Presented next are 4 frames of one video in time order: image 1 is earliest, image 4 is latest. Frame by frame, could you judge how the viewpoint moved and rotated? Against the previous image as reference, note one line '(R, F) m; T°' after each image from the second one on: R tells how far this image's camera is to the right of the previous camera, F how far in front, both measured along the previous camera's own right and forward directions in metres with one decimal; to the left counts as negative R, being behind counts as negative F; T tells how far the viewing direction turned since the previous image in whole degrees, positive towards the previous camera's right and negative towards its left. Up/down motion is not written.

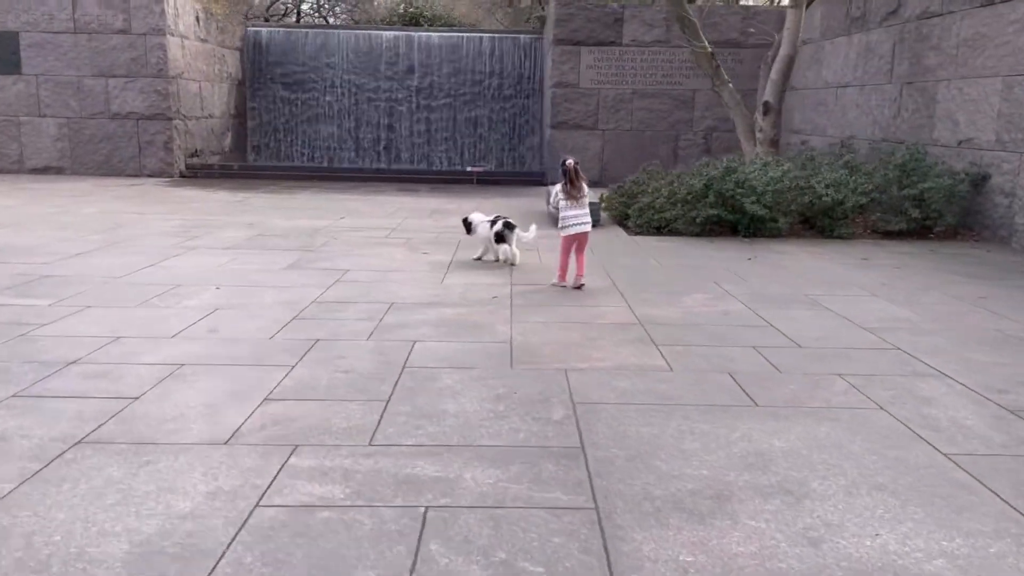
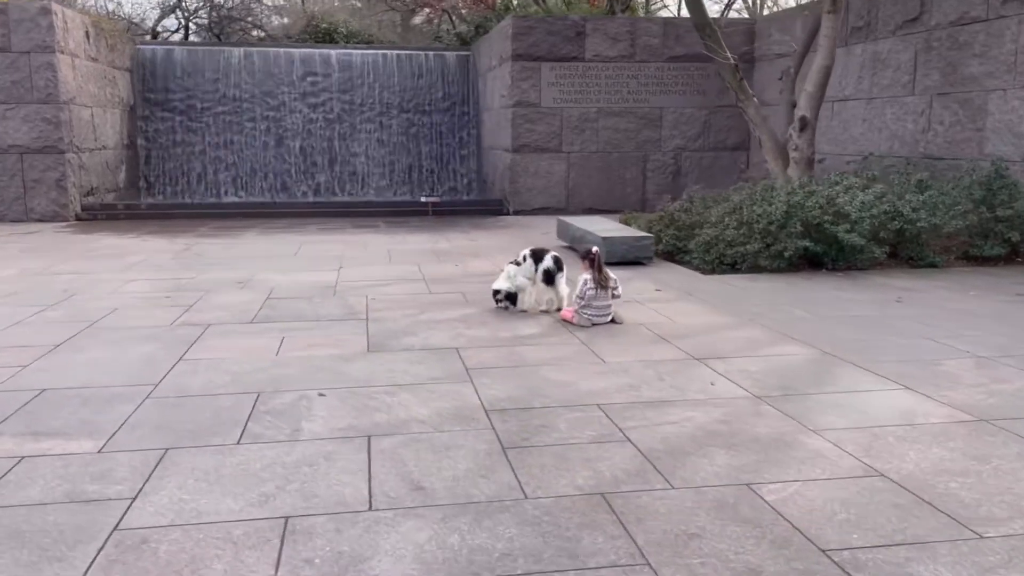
(-2.1, +2.1) m; +9°
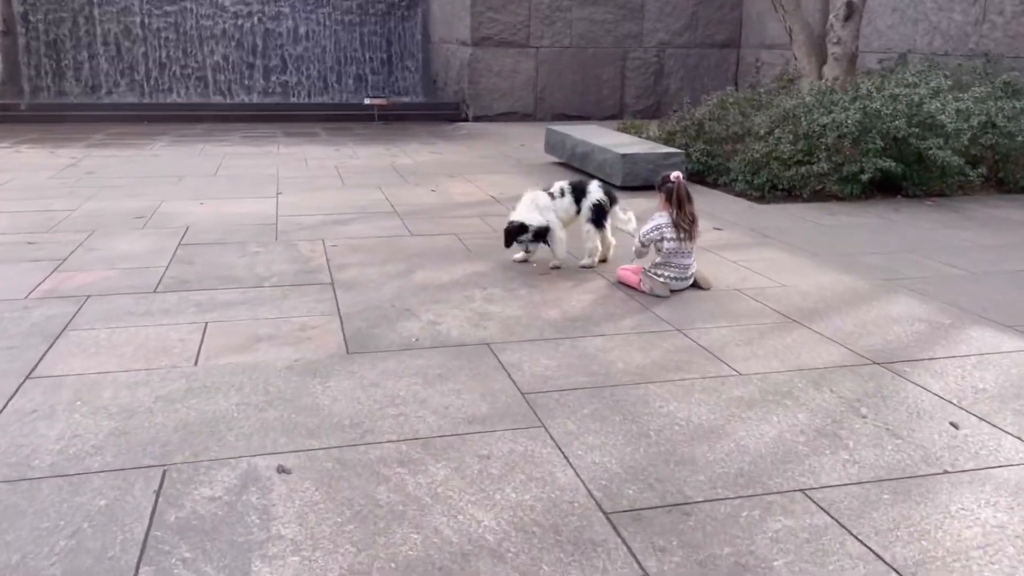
(-0.6, +2.4) m; +5°
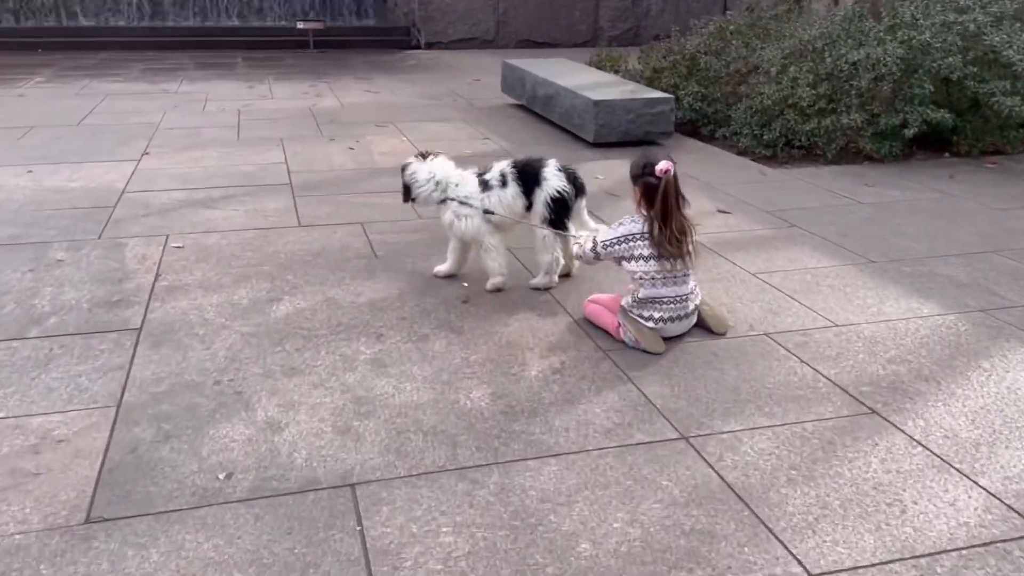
(+0.2, +1.8) m; +2°
